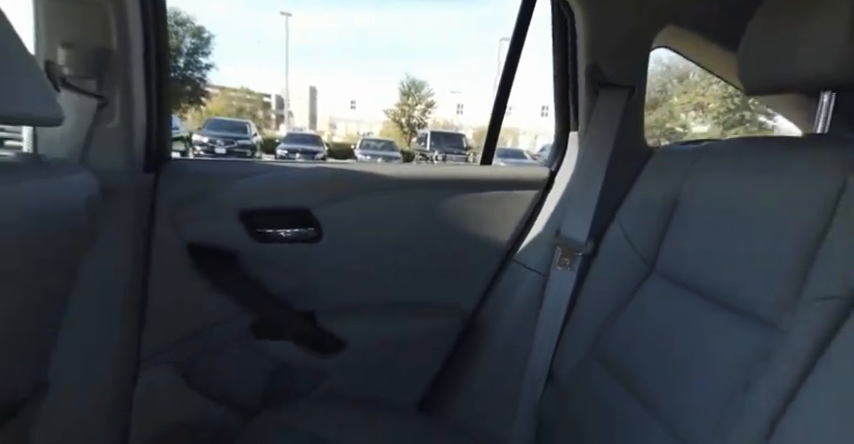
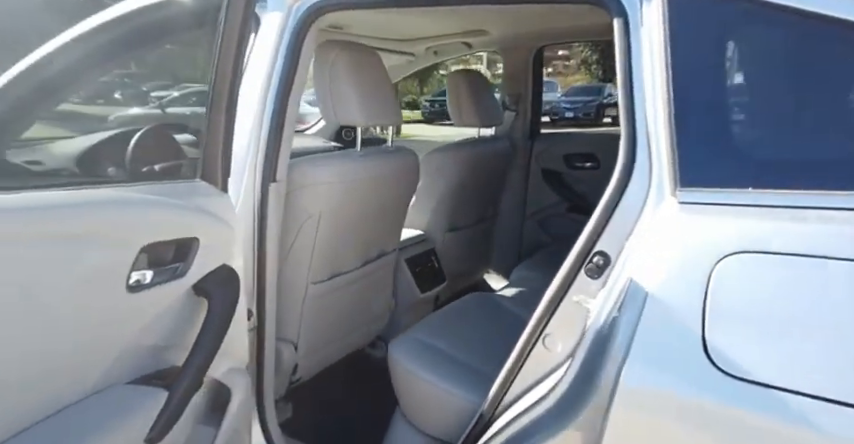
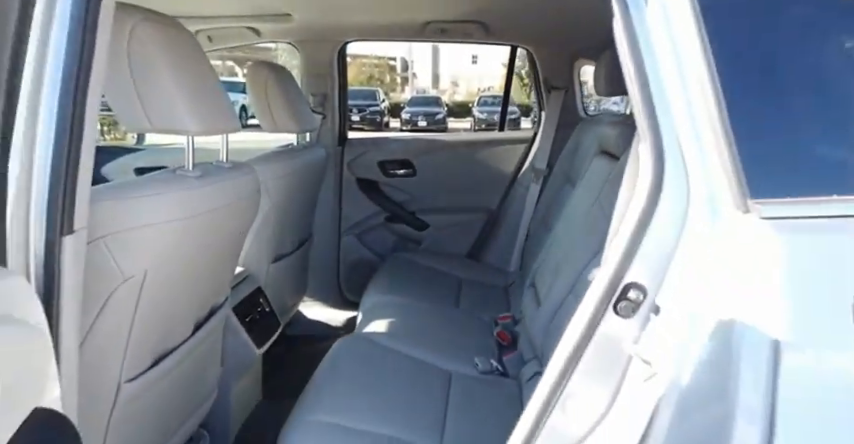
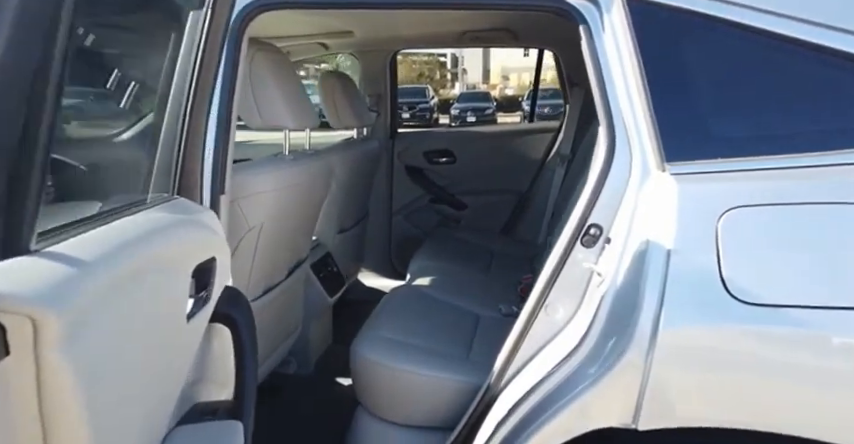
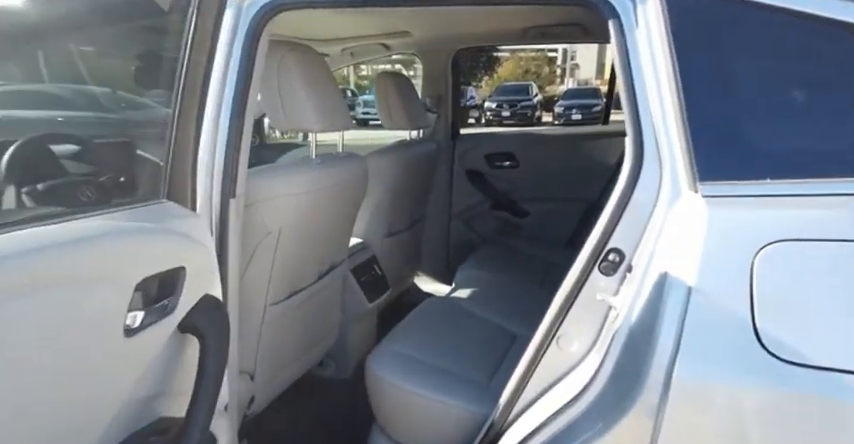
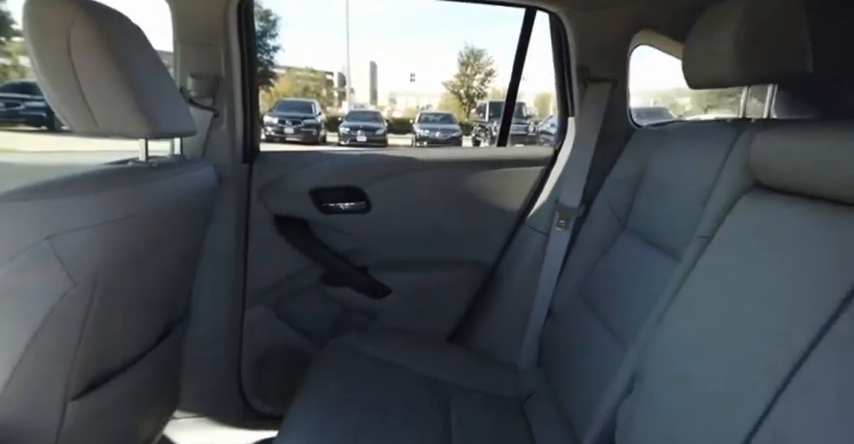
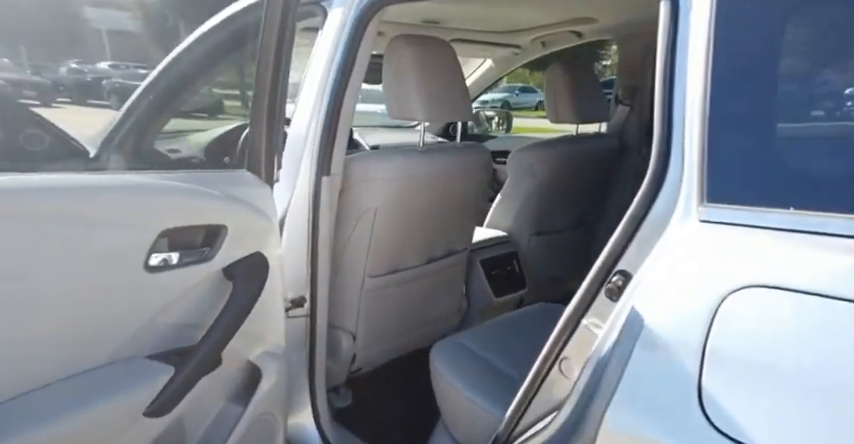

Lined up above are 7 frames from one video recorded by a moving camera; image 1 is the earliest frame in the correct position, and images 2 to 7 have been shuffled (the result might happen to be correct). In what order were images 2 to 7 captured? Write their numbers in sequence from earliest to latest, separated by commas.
6, 3, 4, 5, 2, 7
